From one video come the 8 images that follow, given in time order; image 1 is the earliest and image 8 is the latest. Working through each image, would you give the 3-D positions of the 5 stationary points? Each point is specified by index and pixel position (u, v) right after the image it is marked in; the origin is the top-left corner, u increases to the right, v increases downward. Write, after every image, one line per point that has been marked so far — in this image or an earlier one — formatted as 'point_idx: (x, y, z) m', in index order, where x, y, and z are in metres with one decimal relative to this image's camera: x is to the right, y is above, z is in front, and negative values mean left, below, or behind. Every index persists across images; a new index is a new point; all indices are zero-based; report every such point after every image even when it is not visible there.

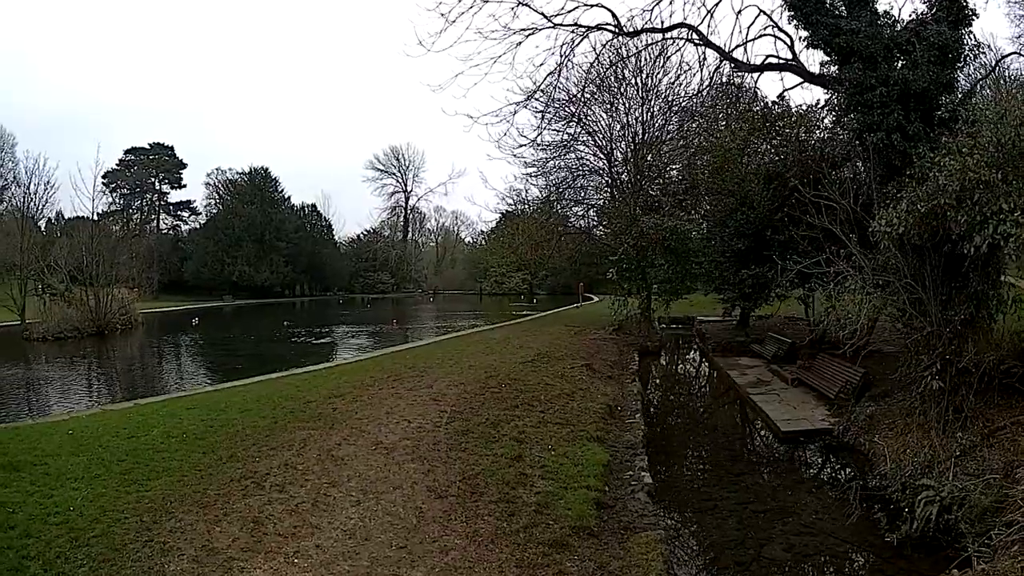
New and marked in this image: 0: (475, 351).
0: (-0.5, -1.0, +9.5) m
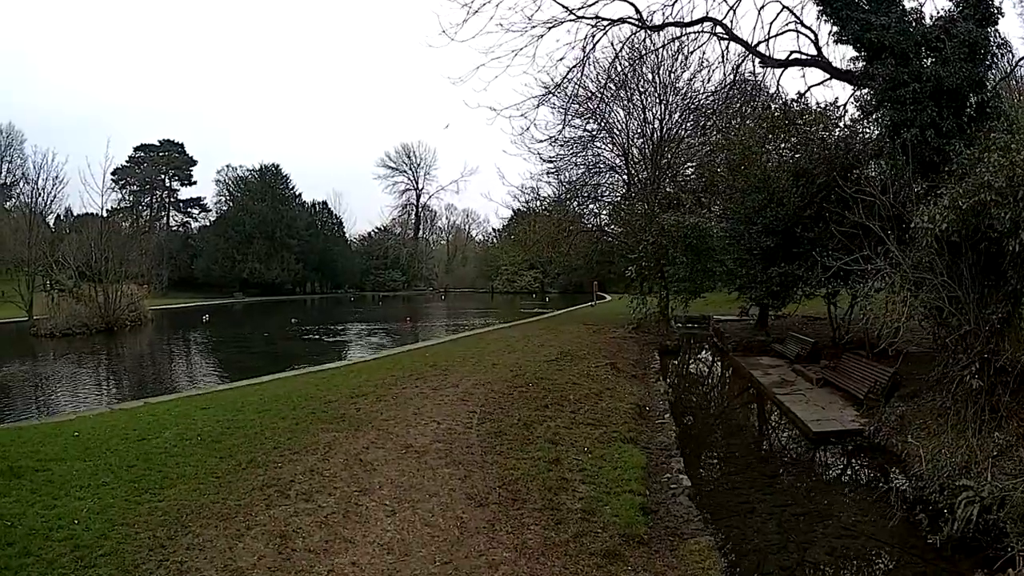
0: (-0.2, -0.9, +9.1) m
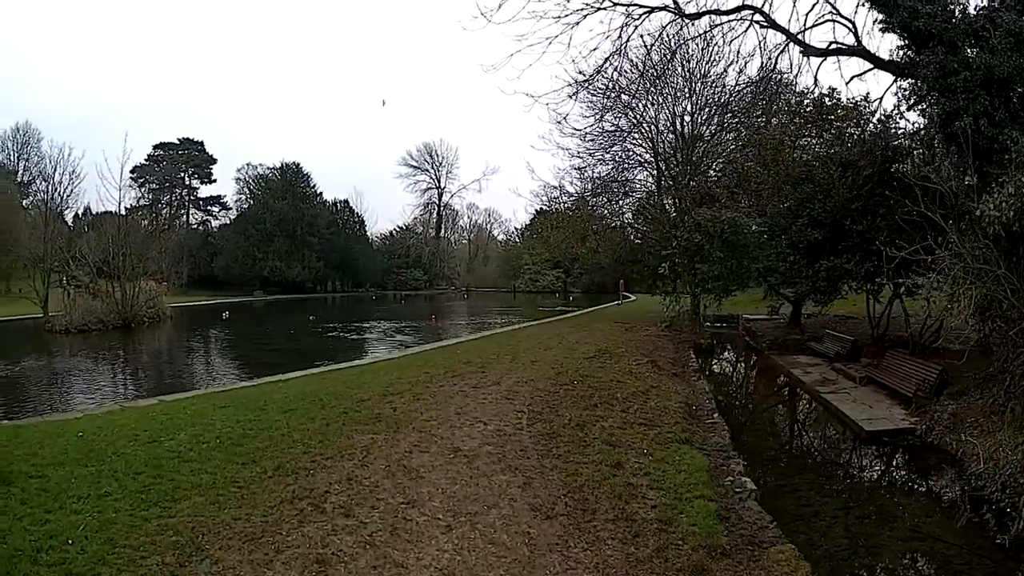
0: (+0.3, -0.8, +8.6) m
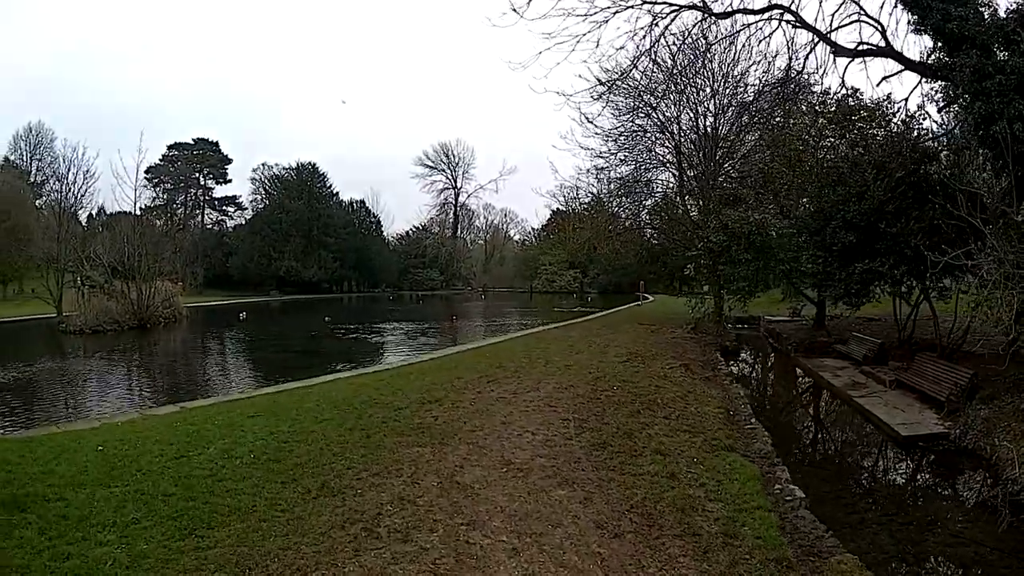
0: (+0.7, -0.8, +8.3) m
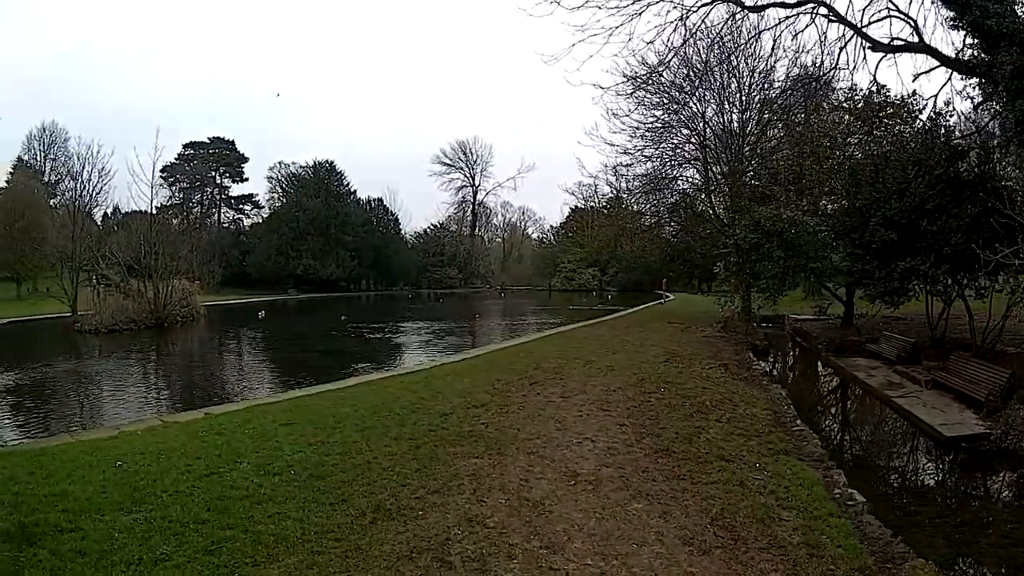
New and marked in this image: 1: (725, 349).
0: (+1.0, -0.8, +8.0) m
1: (+3.4, -1.0, +9.9) m
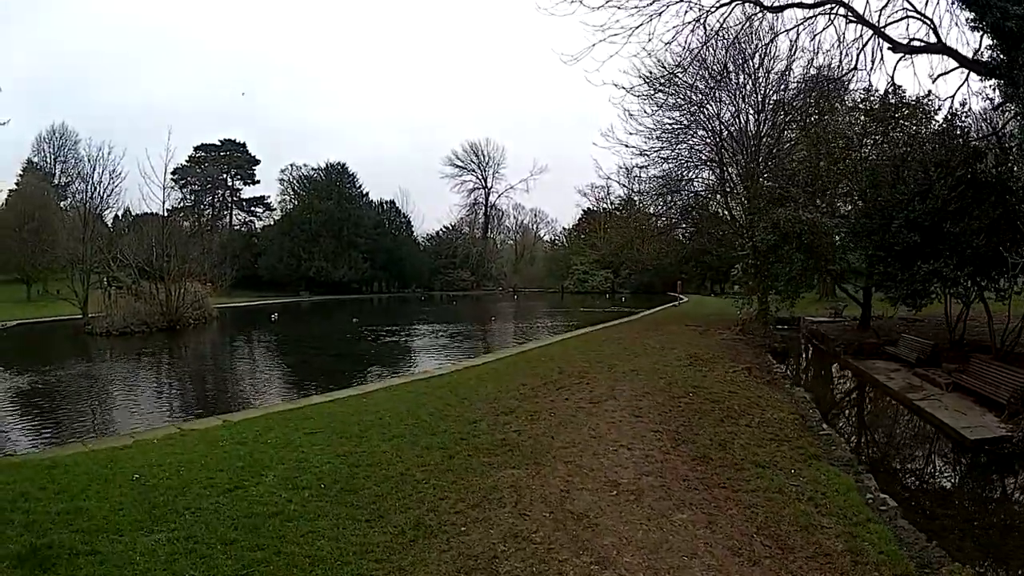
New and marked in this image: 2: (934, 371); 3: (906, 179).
0: (+1.3, -0.8, +7.8) m
1: (+3.6, -1.0, +9.7) m
2: (+7.7, -1.6, +11.4) m
3: (+6.5, +1.9, +10.2) m
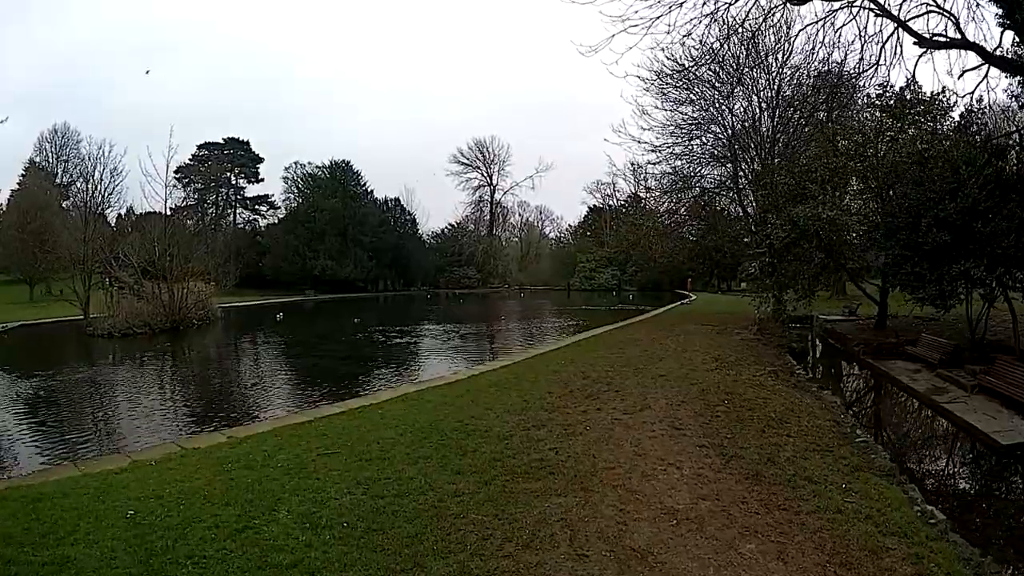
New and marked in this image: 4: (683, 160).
0: (+1.4, -0.8, +7.5) m
1: (+3.8, -1.0, +9.4) m
2: (+7.9, -1.5, +11.1) m
3: (+6.7, +1.9, +9.9) m
4: (+4.0, +3.1, +14.8) m
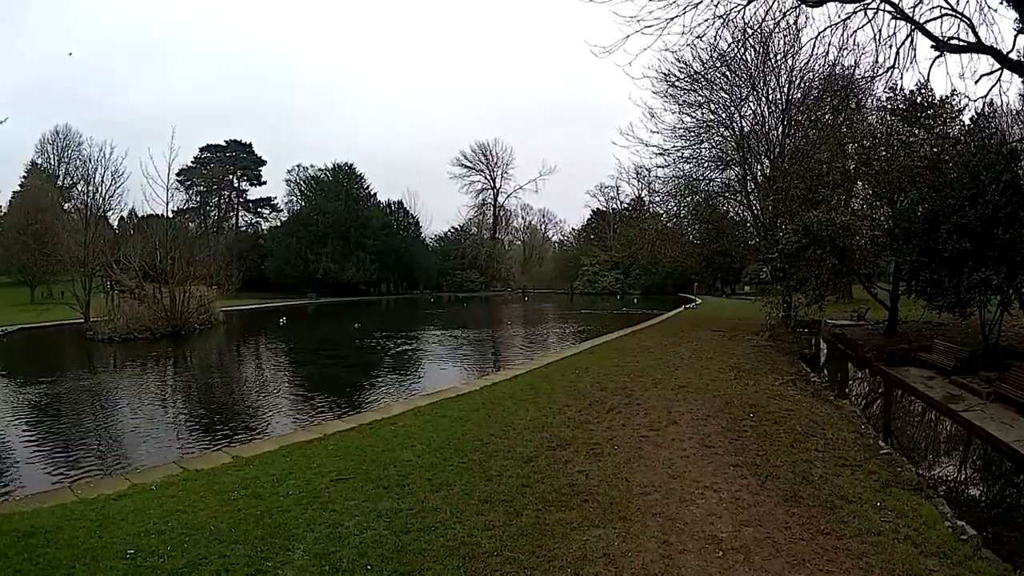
0: (+1.6, -0.9, +7.3) m
1: (+3.9, -1.1, +9.2) m
2: (+8.1, -1.6, +10.9) m
3: (+6.8, +1.8, +9.7) m
4: (+4.2, +3.0, +14.6) m
